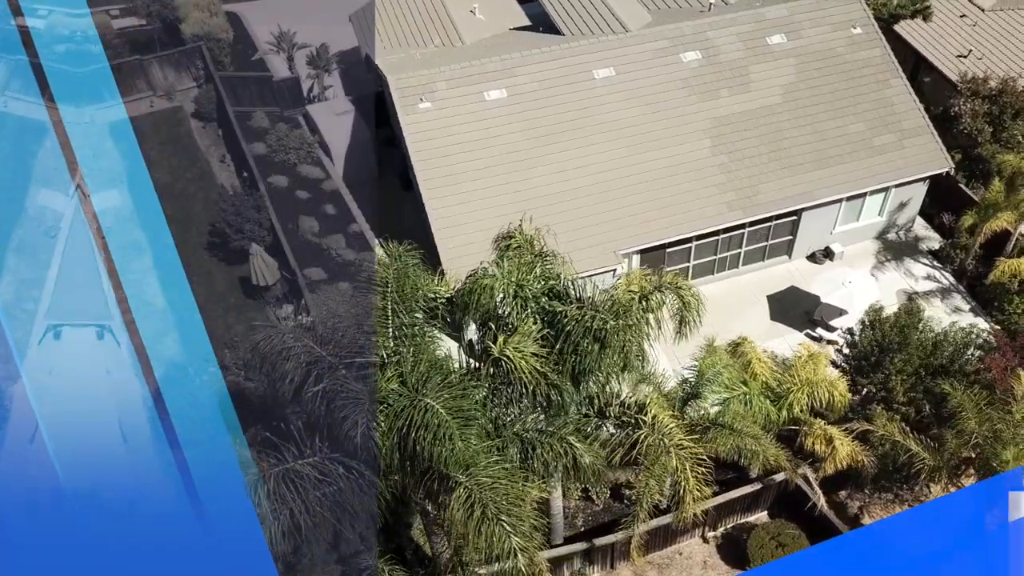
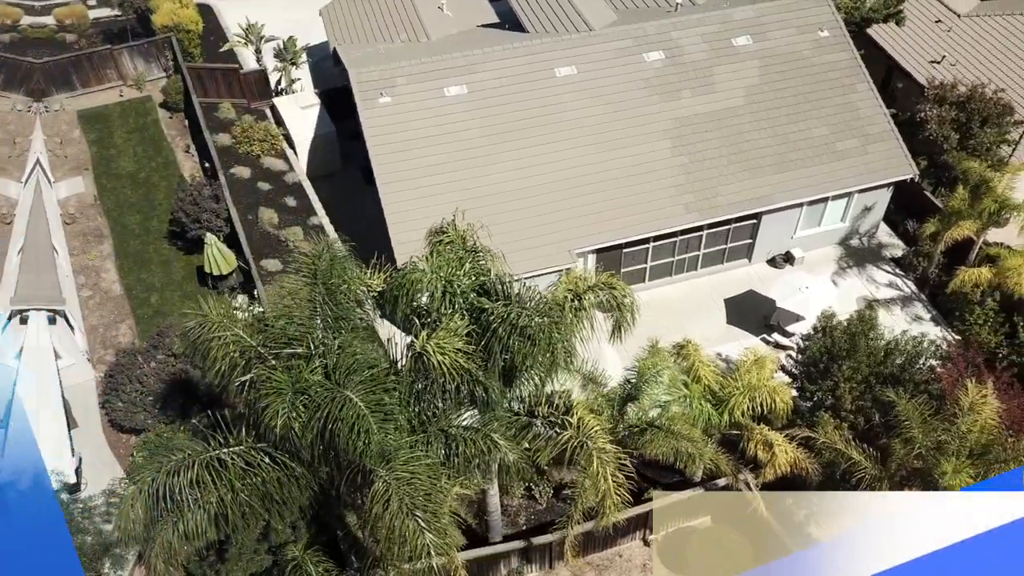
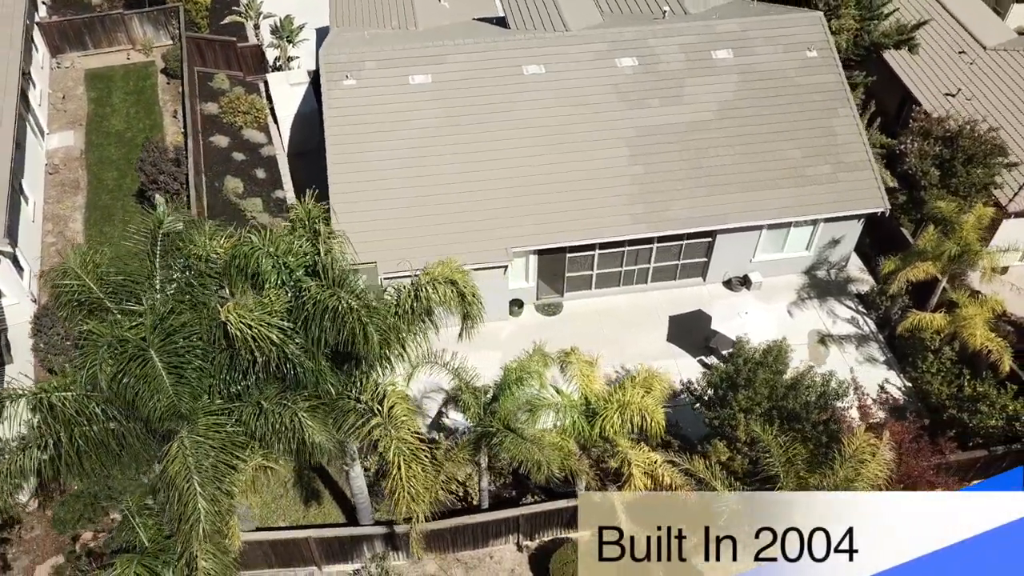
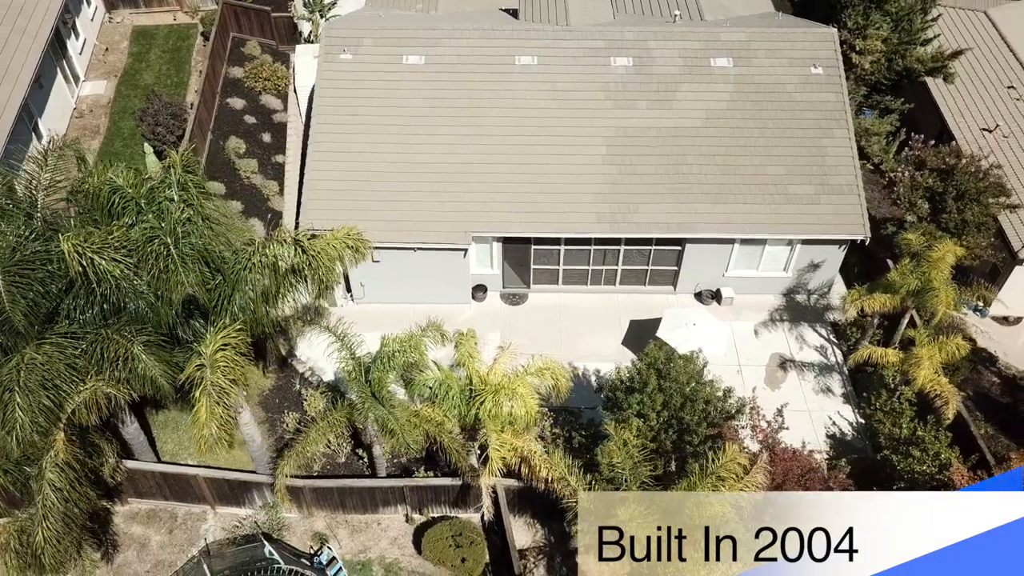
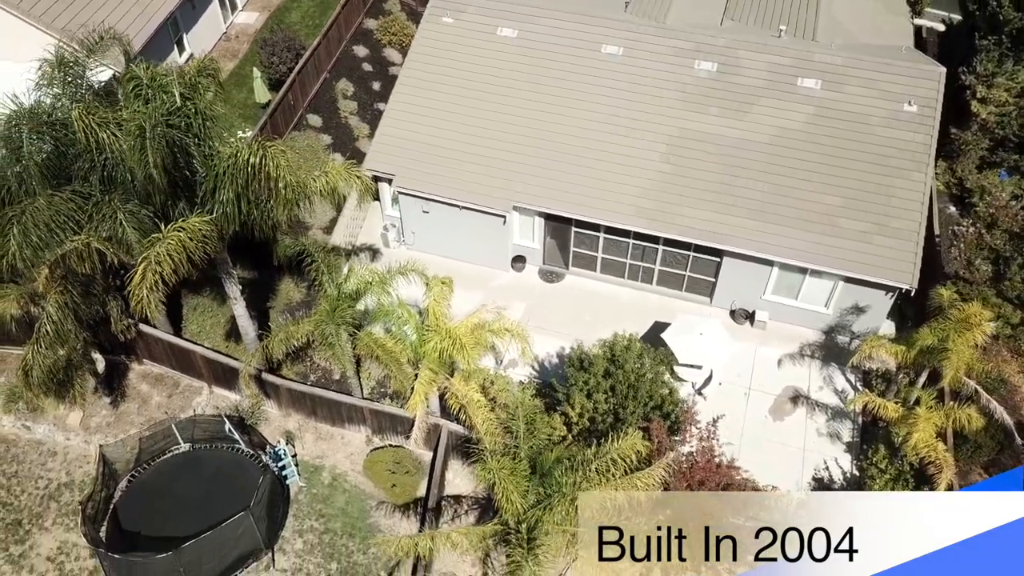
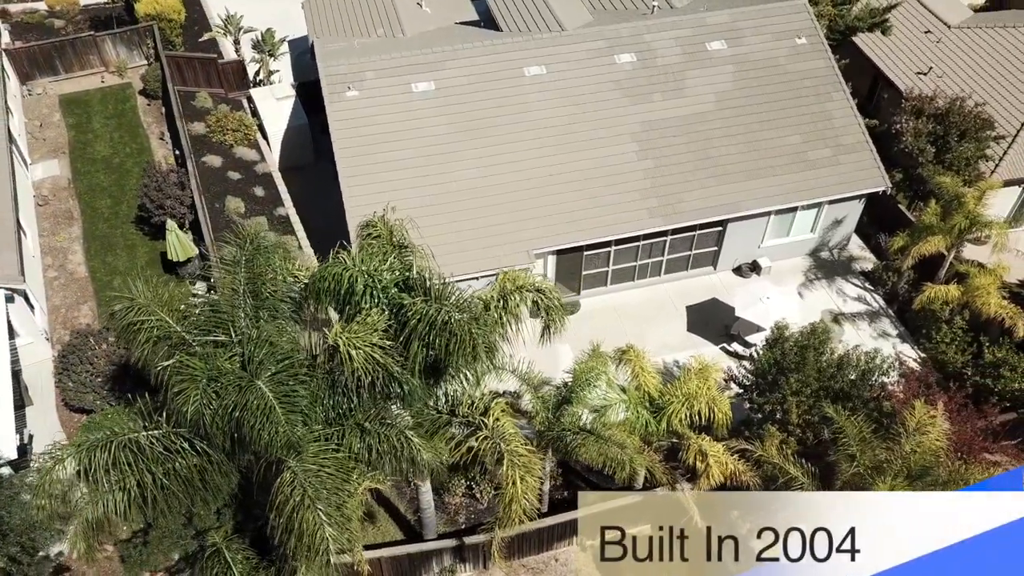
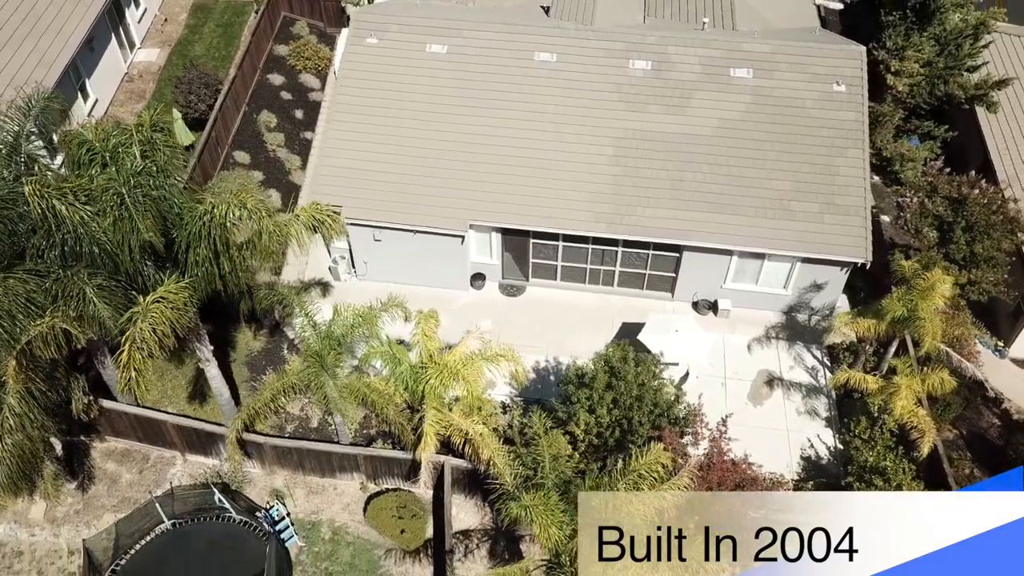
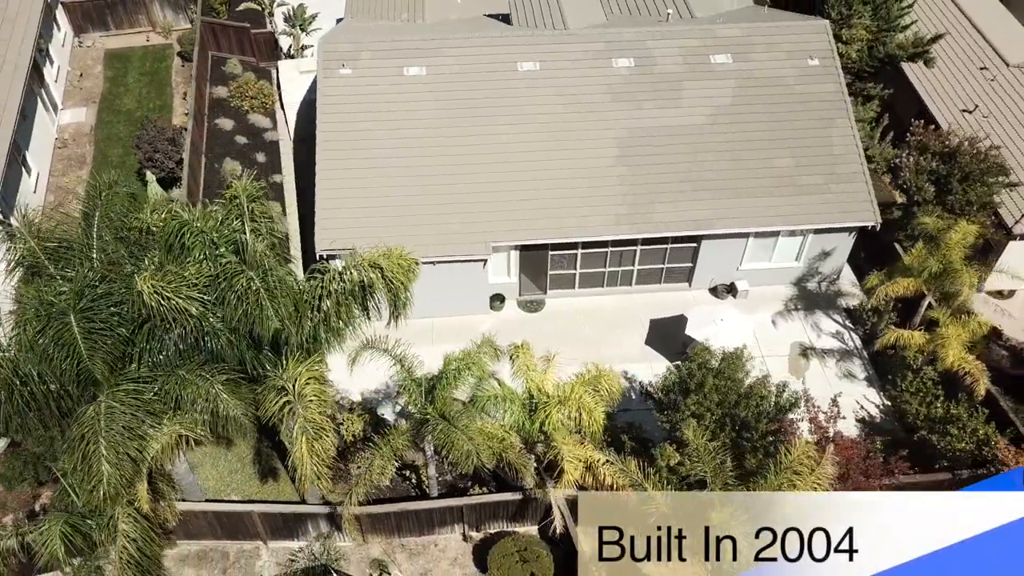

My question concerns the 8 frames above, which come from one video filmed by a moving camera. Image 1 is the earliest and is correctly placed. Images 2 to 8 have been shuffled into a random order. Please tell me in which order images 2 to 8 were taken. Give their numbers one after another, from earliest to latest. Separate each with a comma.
2, 6, 3, 8, 4, 7, 5
